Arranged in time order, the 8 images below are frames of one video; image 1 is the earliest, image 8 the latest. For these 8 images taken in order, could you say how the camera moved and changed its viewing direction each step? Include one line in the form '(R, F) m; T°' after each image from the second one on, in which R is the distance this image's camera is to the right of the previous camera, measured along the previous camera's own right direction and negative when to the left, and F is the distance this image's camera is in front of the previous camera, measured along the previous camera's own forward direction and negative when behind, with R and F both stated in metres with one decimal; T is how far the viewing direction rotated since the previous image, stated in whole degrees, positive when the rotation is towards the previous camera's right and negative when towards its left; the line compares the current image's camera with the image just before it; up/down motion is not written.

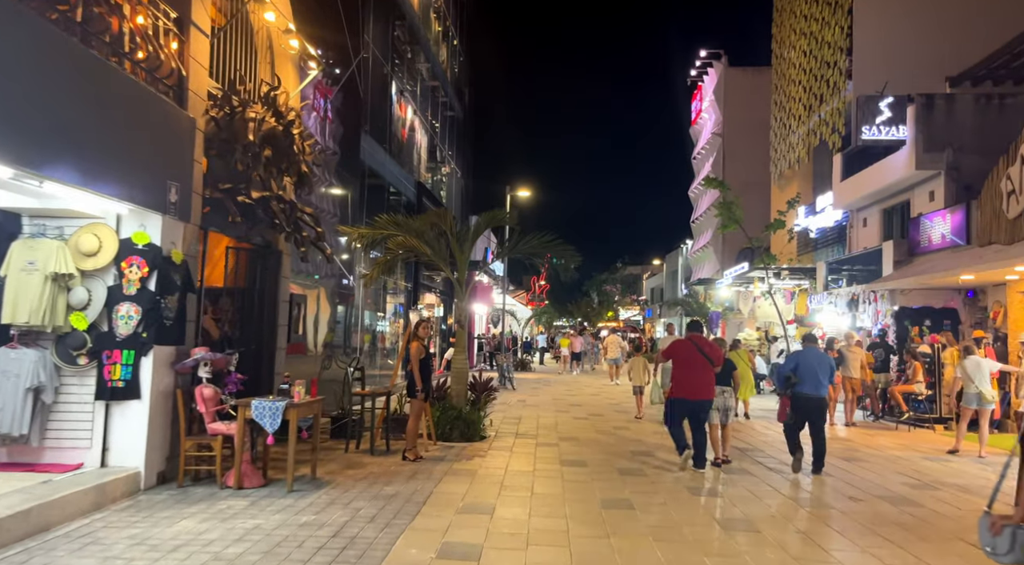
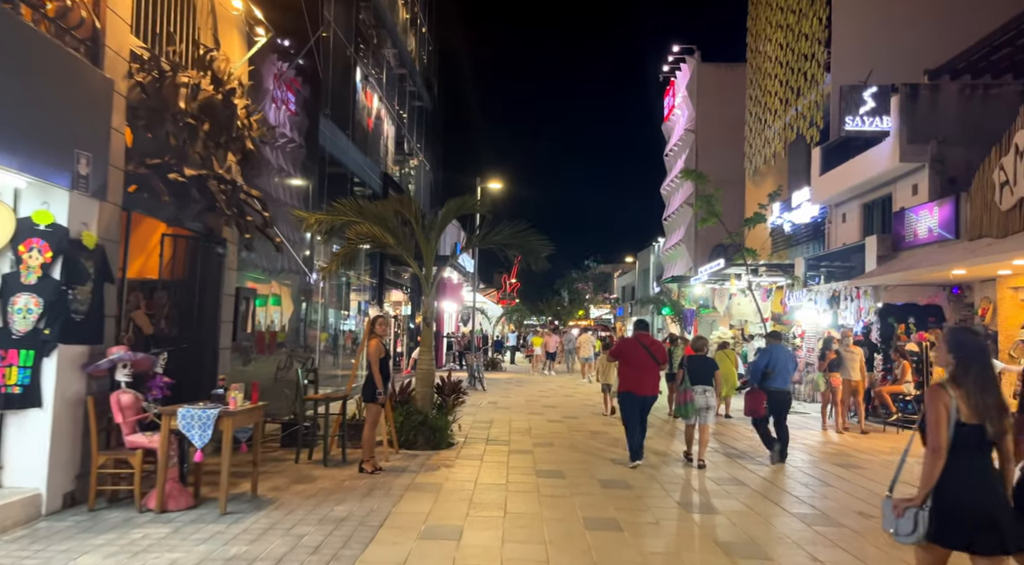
(0.0, +0.8) m; +2°
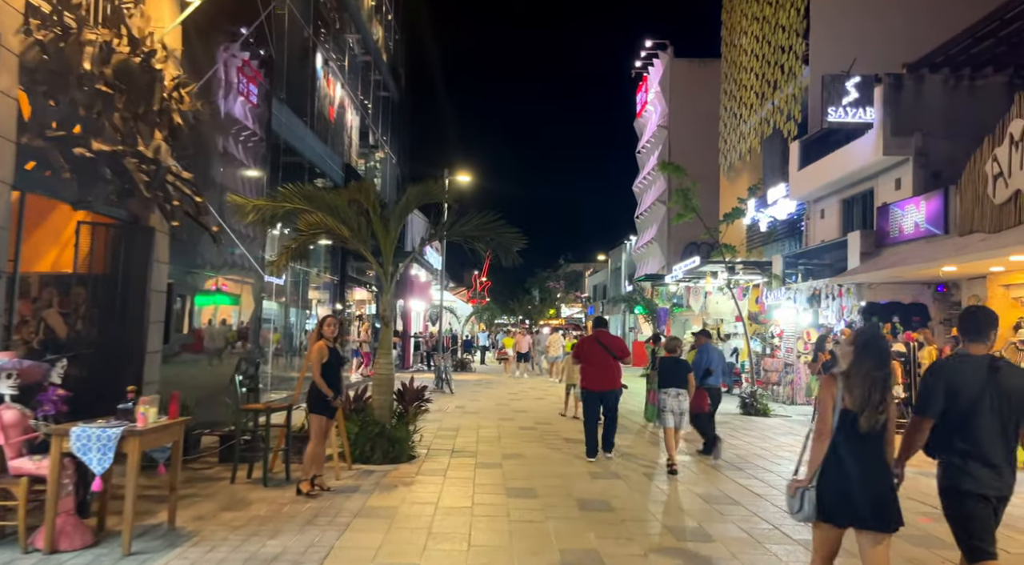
(0.0, +0.9) m; +2°
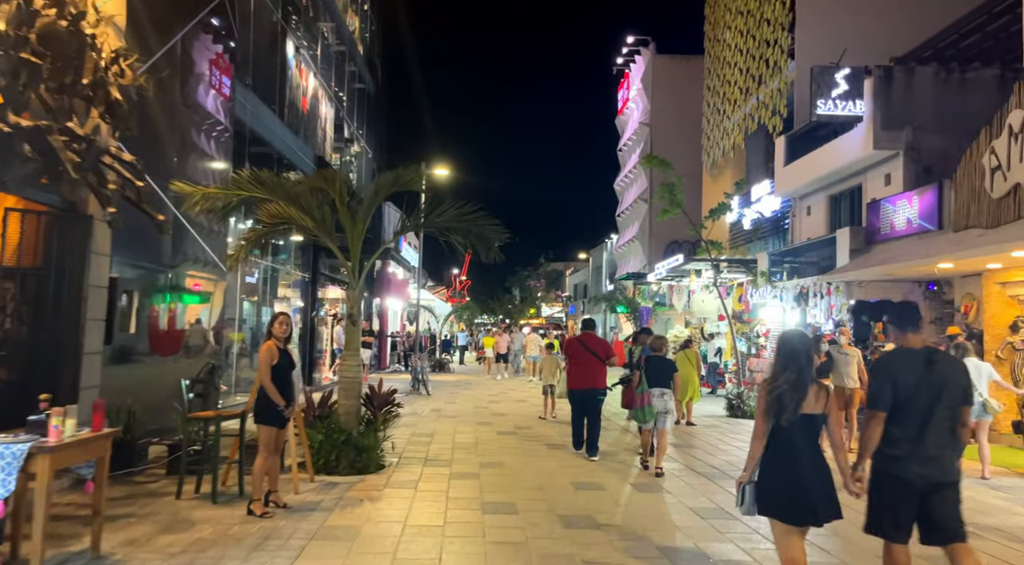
(0.0, +0.6) m; +2°
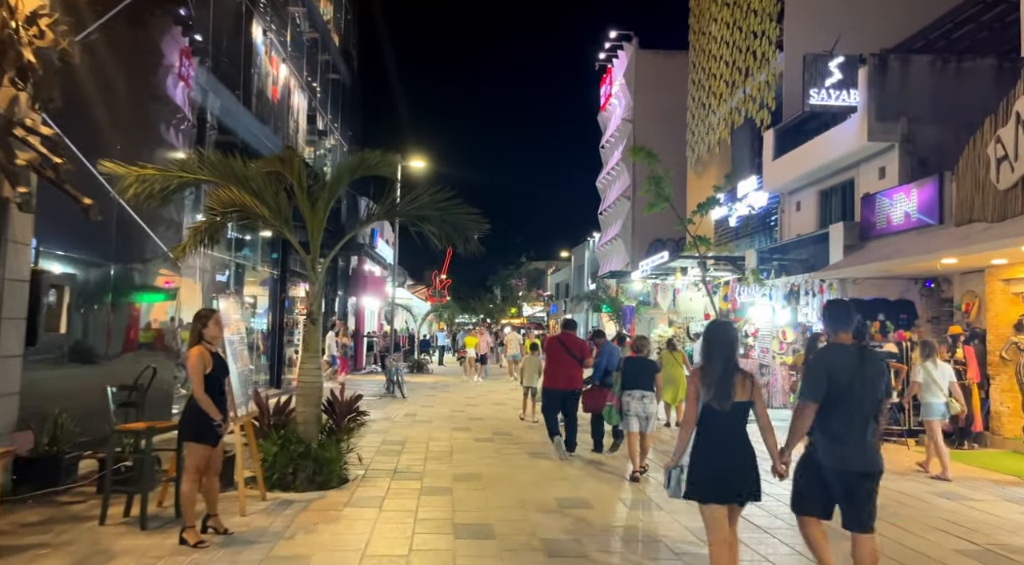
(0.0, +0.7) m; +1°
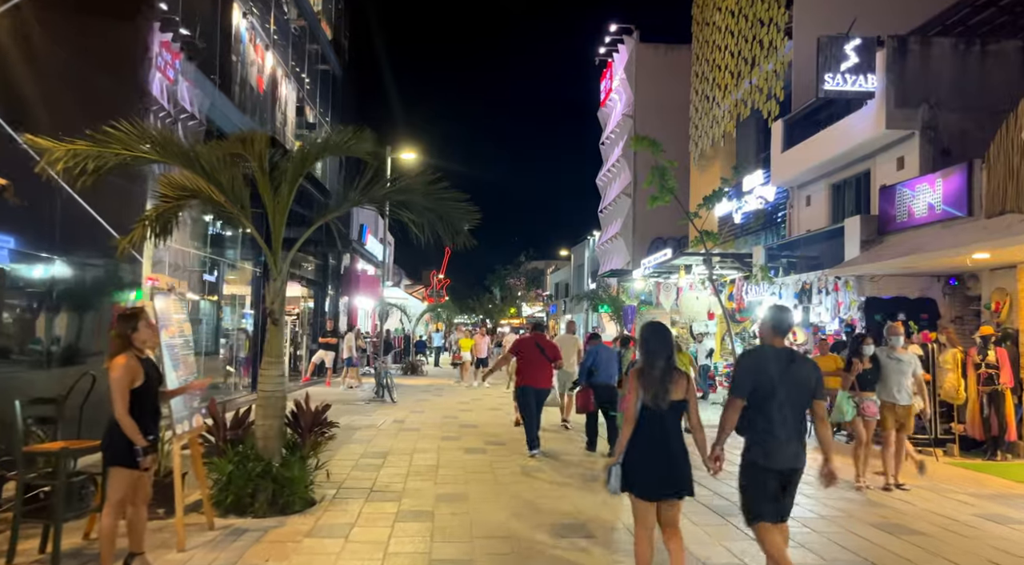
(+0.1, +0.9) m; 0°
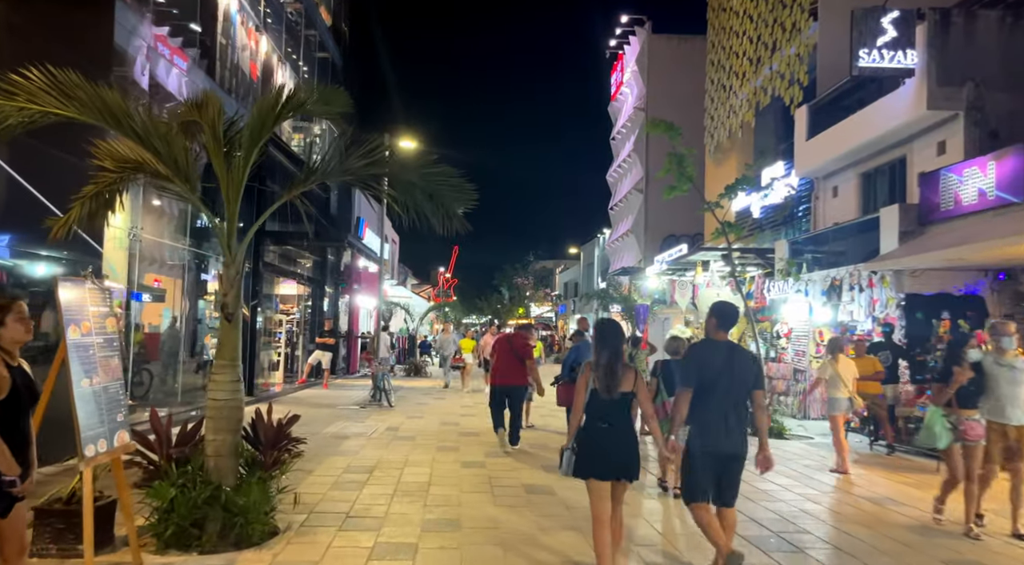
(+0.1, +1.0) m; -1°
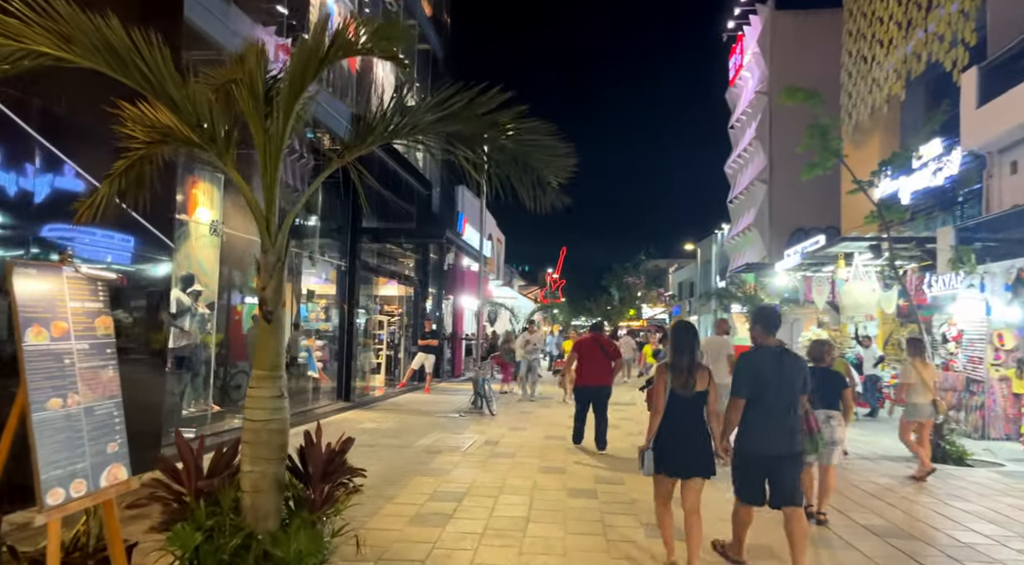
(0.0, +1.4) m; -9°
